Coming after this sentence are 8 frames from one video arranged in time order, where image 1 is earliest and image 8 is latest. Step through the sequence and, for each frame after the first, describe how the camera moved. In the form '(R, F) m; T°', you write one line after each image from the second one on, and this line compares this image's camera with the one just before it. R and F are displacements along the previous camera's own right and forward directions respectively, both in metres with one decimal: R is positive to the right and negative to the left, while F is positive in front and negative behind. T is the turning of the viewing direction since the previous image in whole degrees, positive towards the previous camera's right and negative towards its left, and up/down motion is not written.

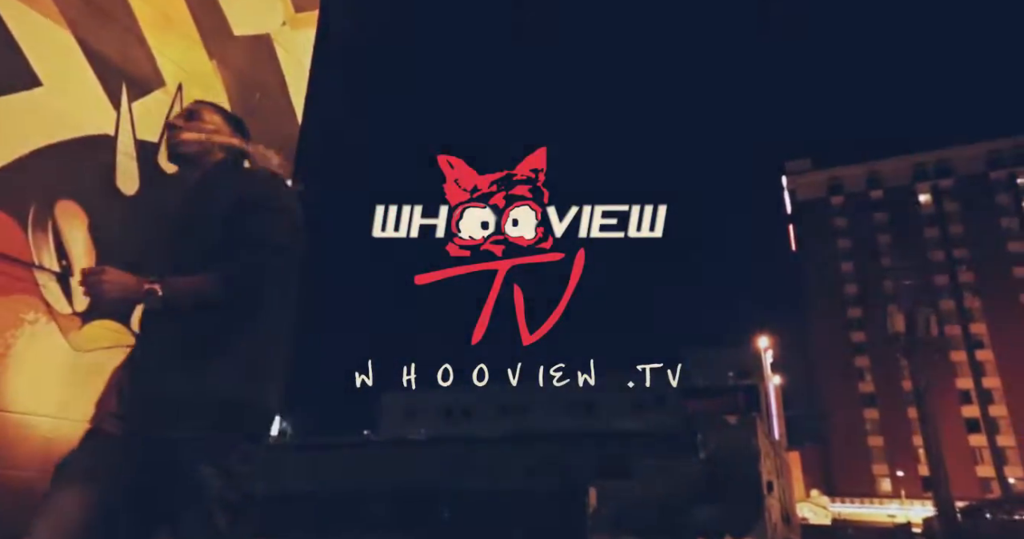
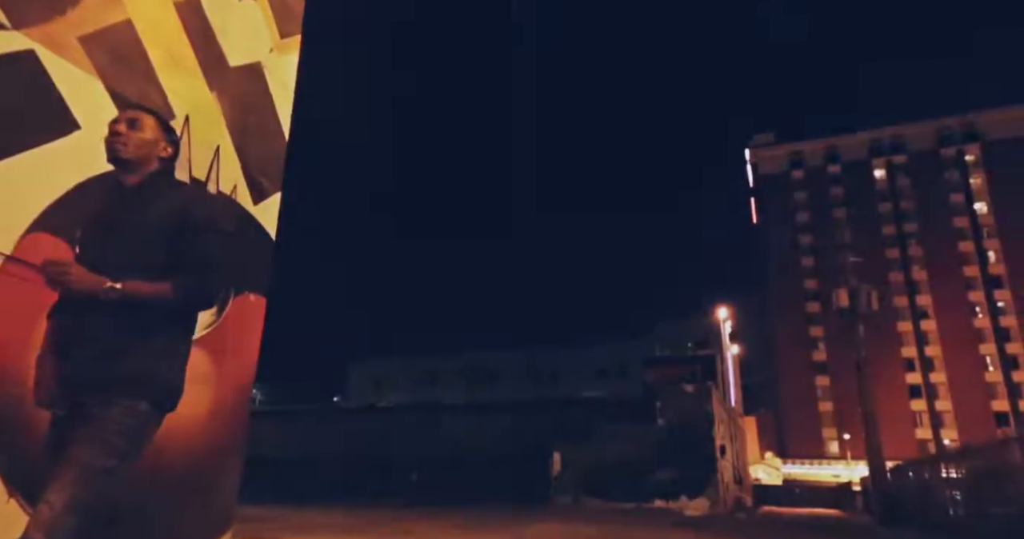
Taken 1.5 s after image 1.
(0.0, -0.8) m; +3°
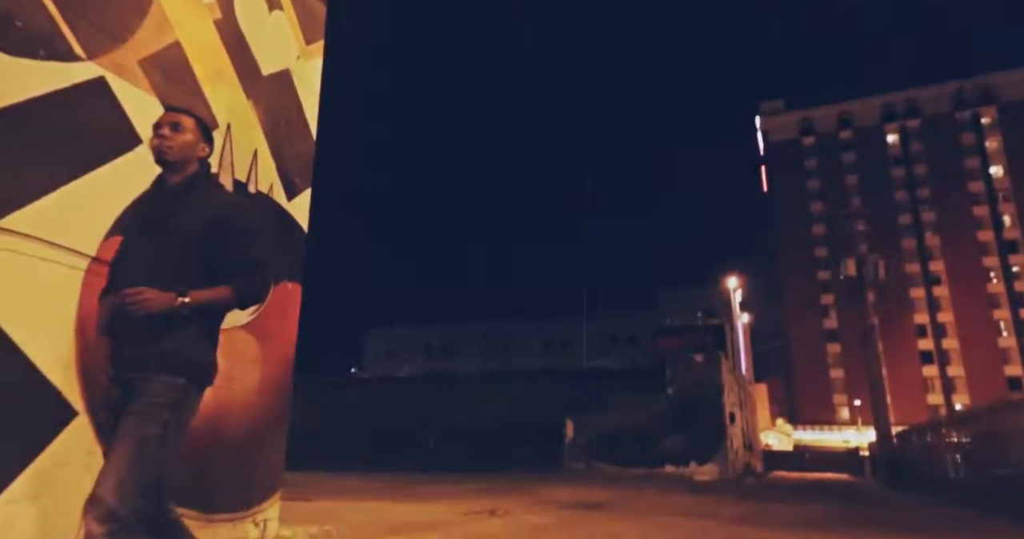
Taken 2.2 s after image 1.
(0.0, -0.5) m; -1°
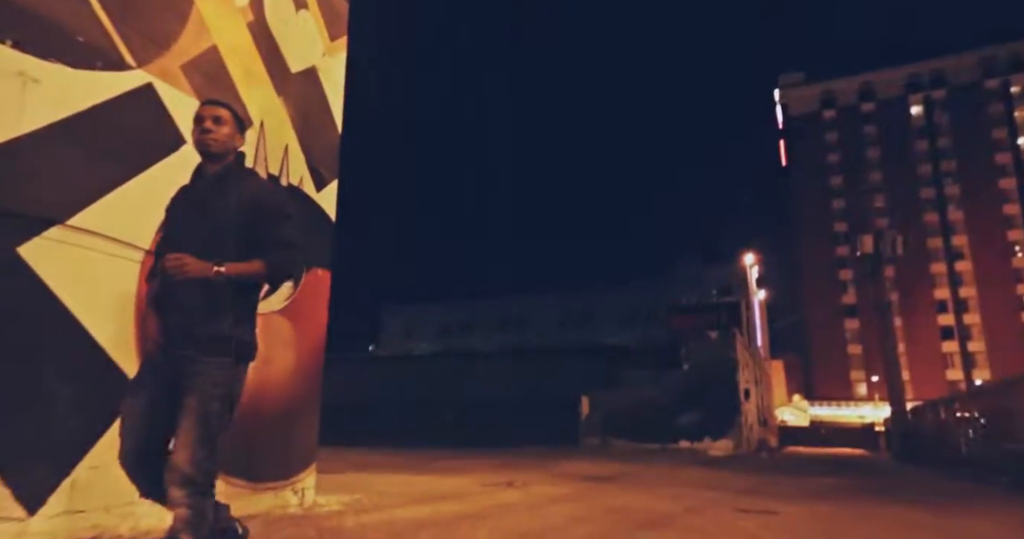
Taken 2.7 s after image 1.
(0.0, -0.3) m; -1°
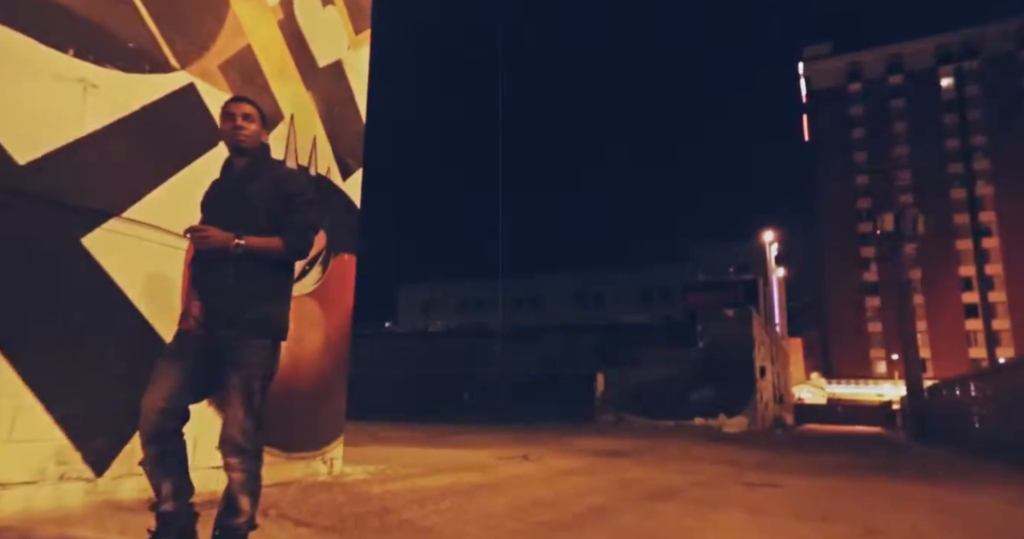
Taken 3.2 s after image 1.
(0.0, -0.3) m; -2°
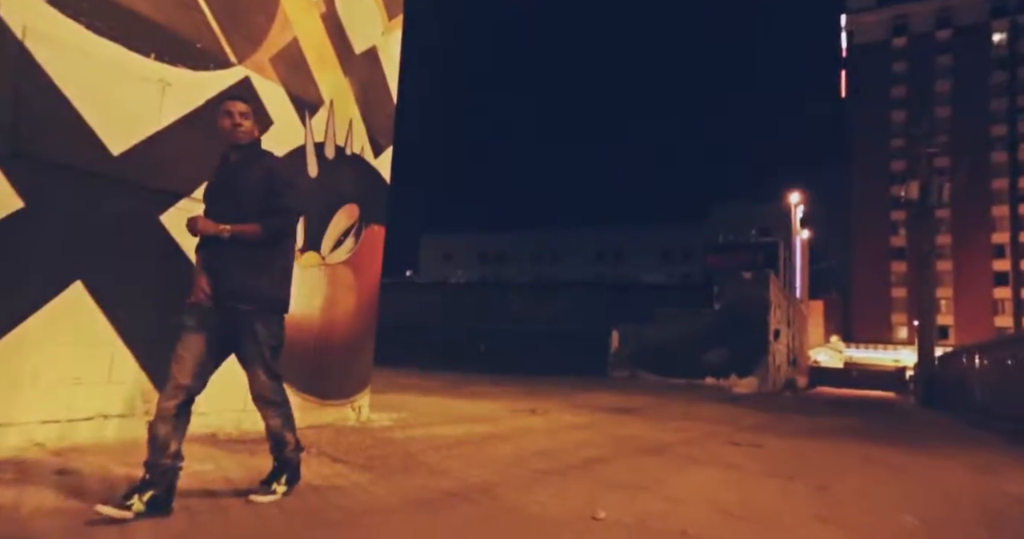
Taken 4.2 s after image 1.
(+0.1, -0.6) m; -2°
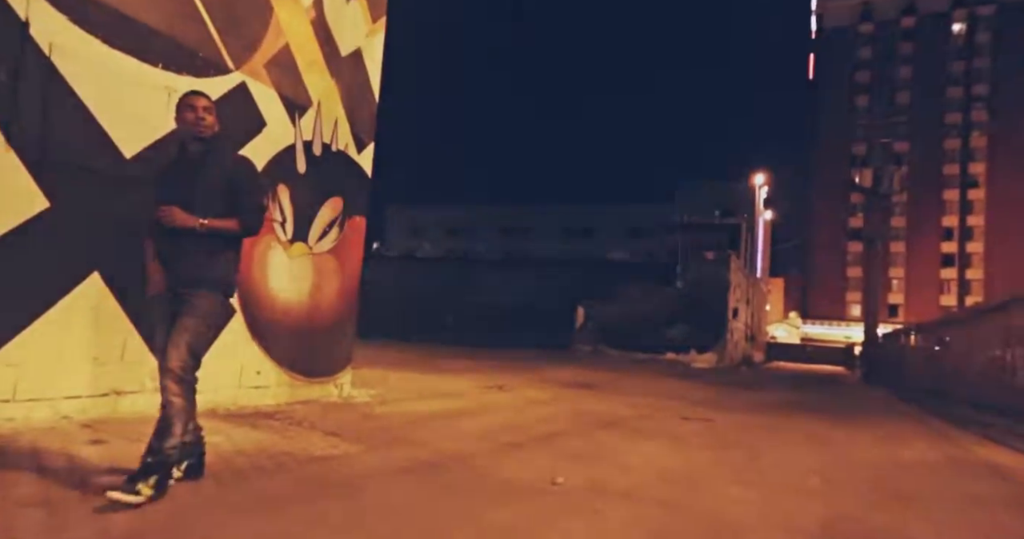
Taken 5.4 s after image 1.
(-0.1, -0.6) m; +3°
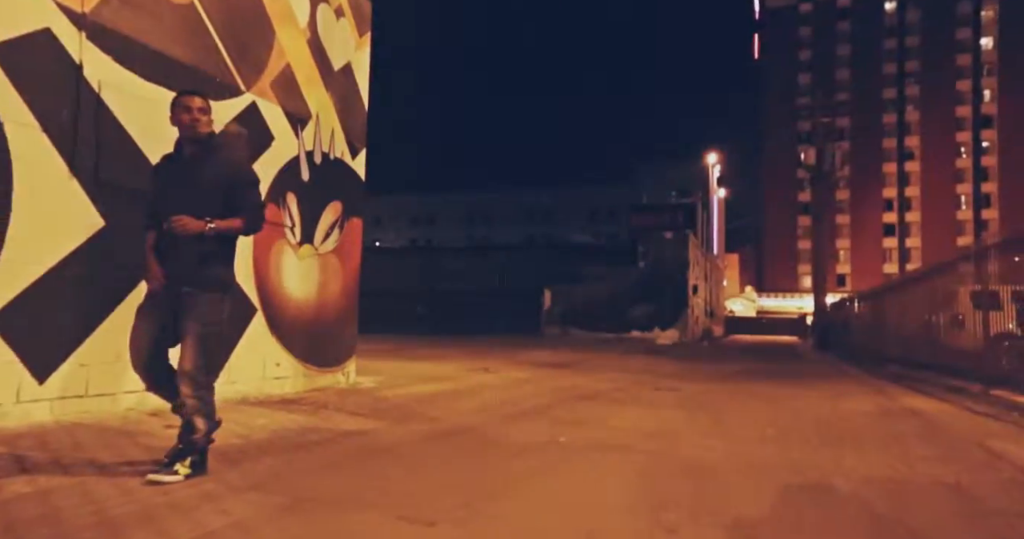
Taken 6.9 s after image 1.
(-0.3, -0.8) m; +3°
